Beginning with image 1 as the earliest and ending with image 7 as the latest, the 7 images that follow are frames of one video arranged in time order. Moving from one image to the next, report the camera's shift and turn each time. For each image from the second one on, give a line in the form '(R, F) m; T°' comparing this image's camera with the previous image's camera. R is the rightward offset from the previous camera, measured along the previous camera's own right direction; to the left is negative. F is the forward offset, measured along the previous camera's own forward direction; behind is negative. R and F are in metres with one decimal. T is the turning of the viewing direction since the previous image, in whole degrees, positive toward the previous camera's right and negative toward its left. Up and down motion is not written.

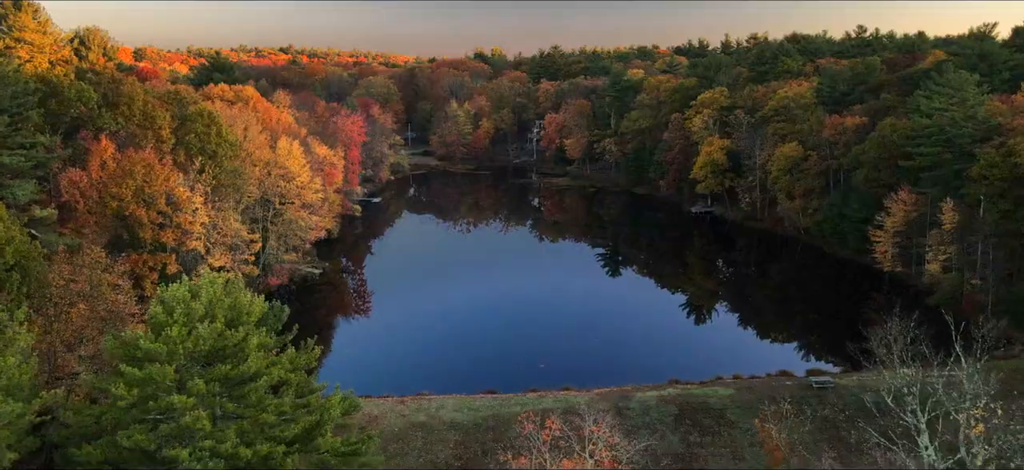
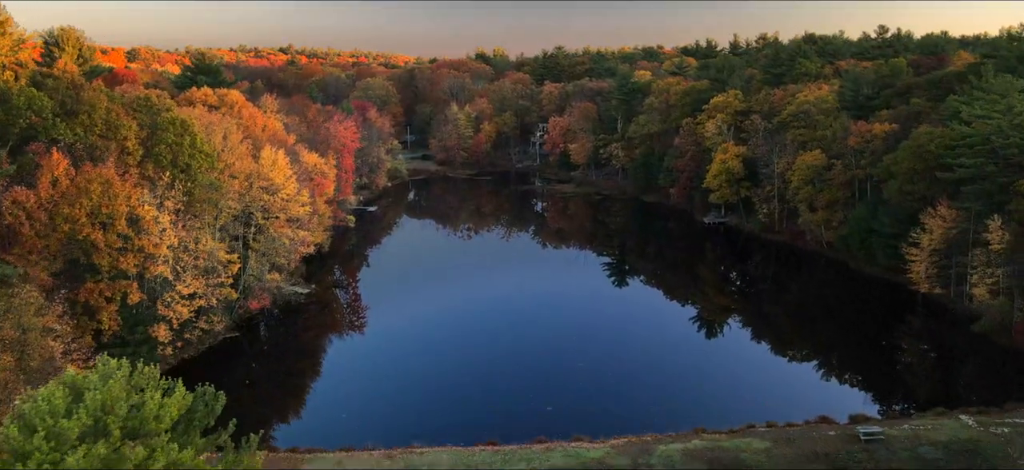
(-0.1, +2.8) m; 0°
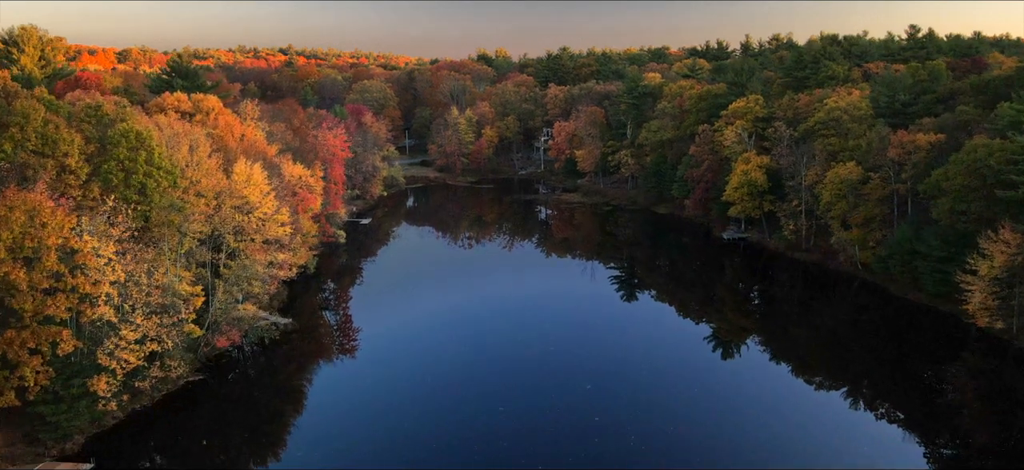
(-0.1, +3.7) m; 0°
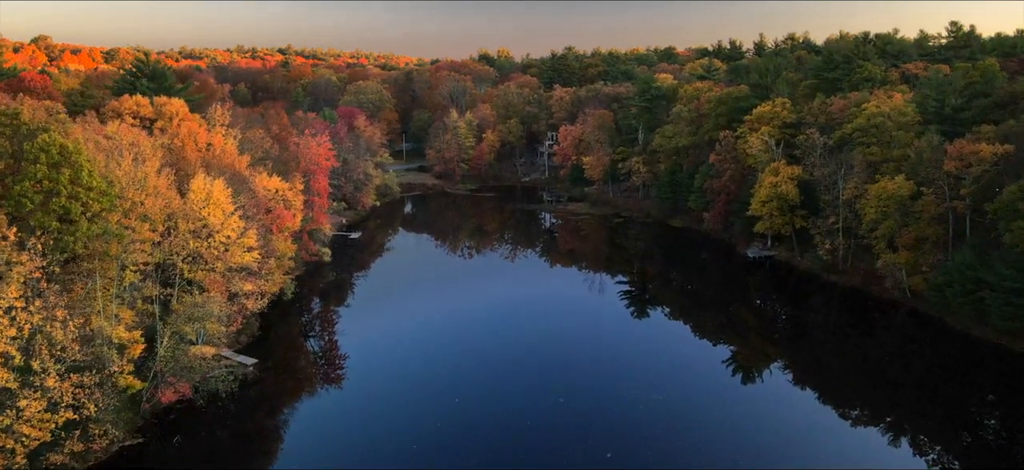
(-0.1, +4.3) m; 0°
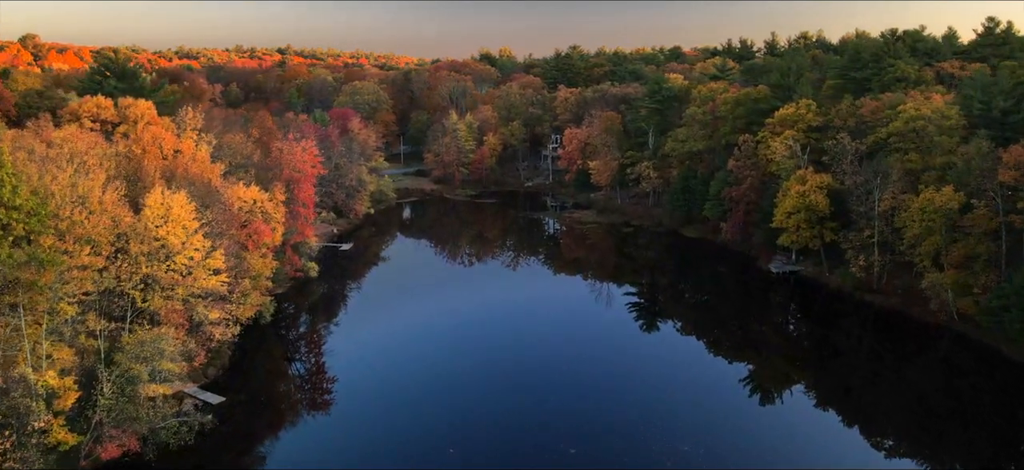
(-0.1, +3.3) m; 0°
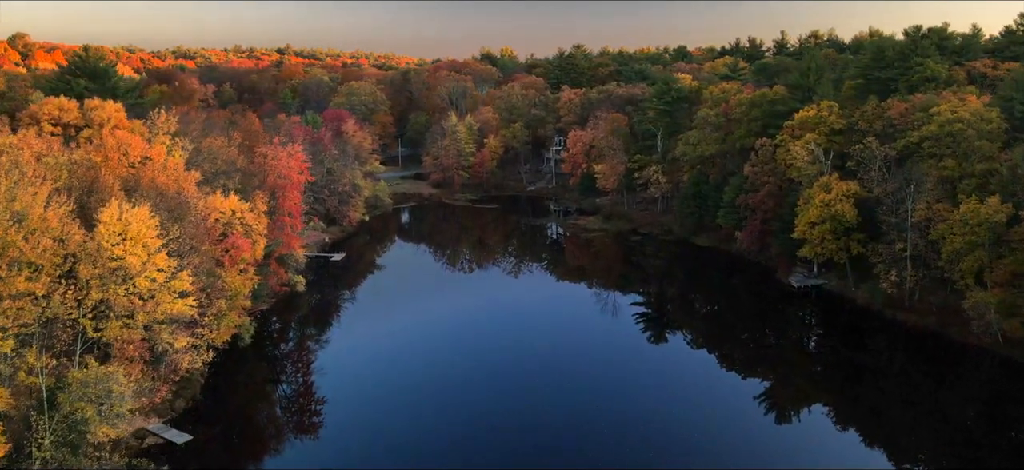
(0.0, +2.6) m; 0°
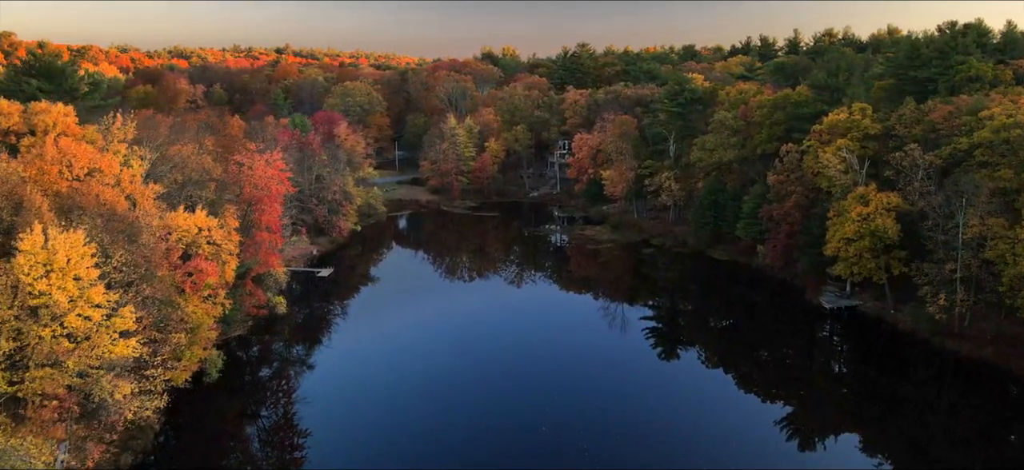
(-0.1, +3.3) m; 0°
